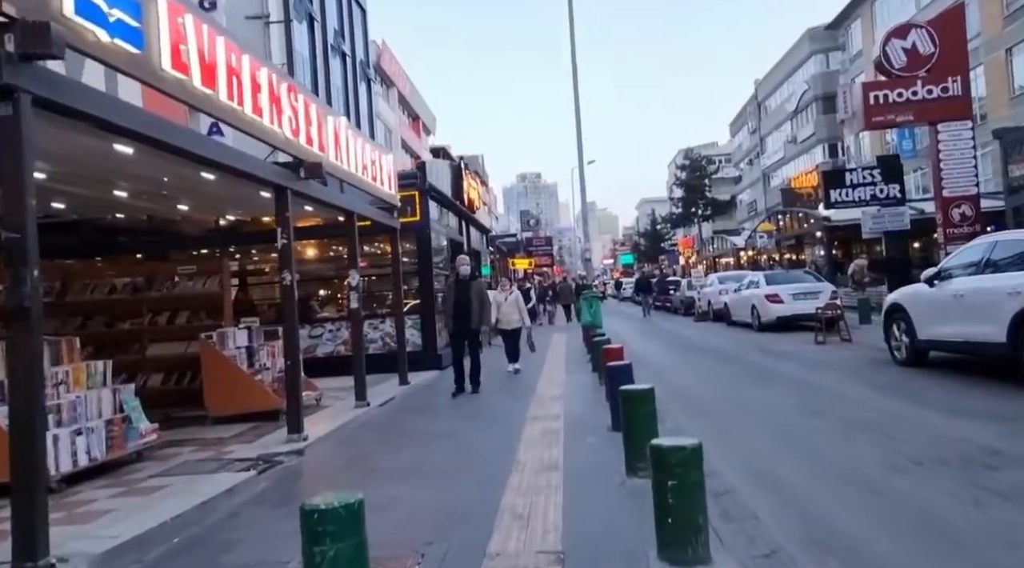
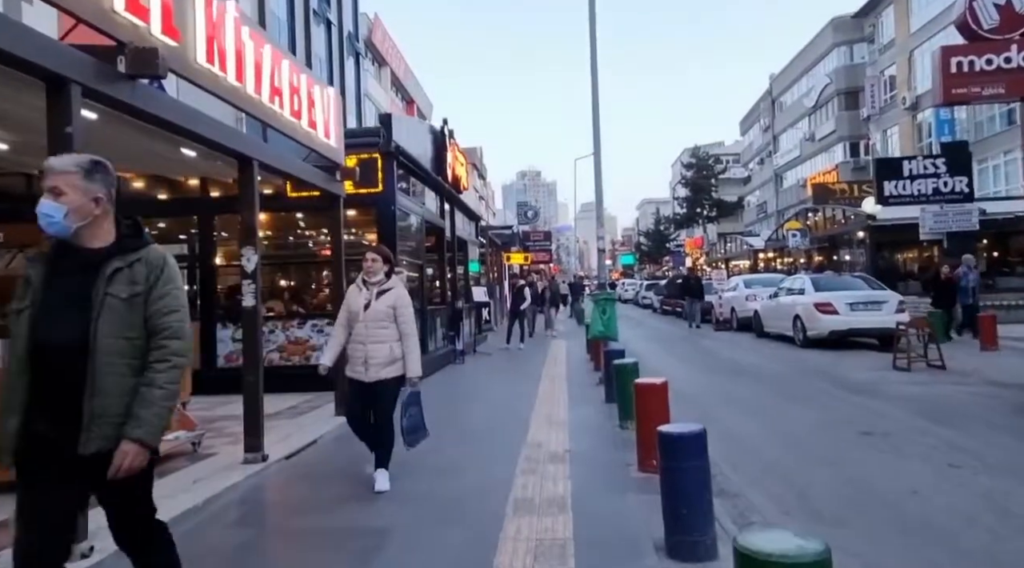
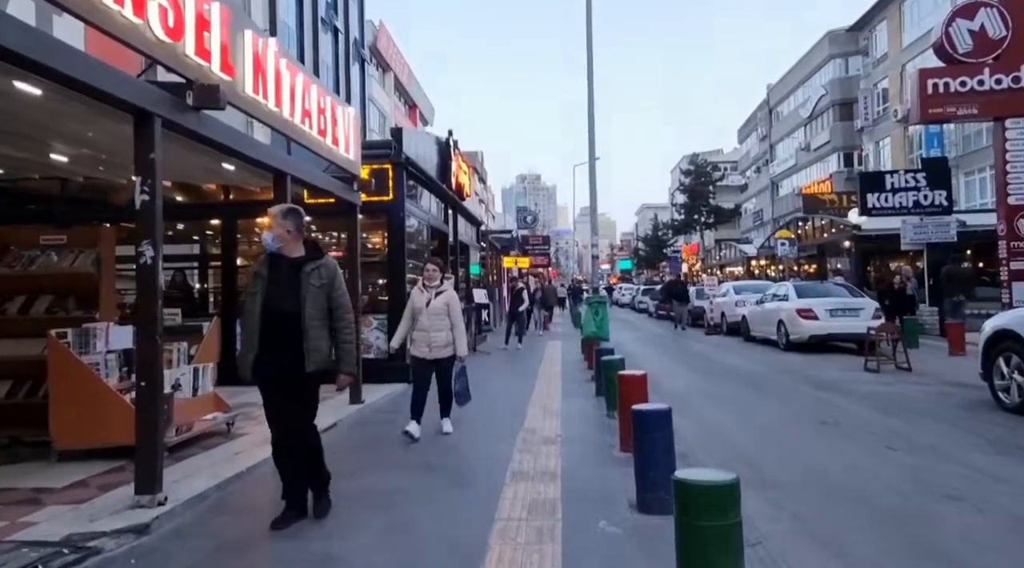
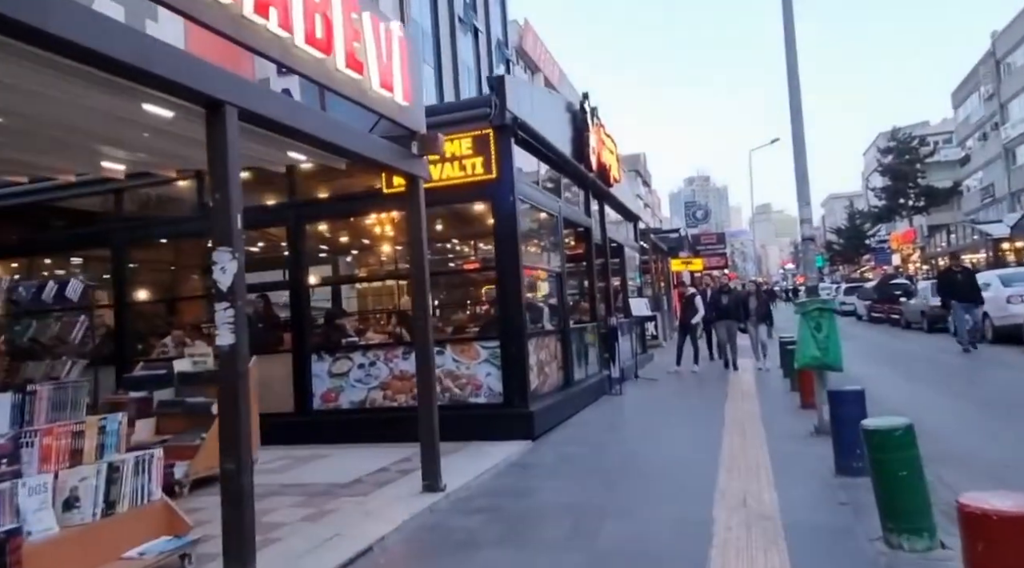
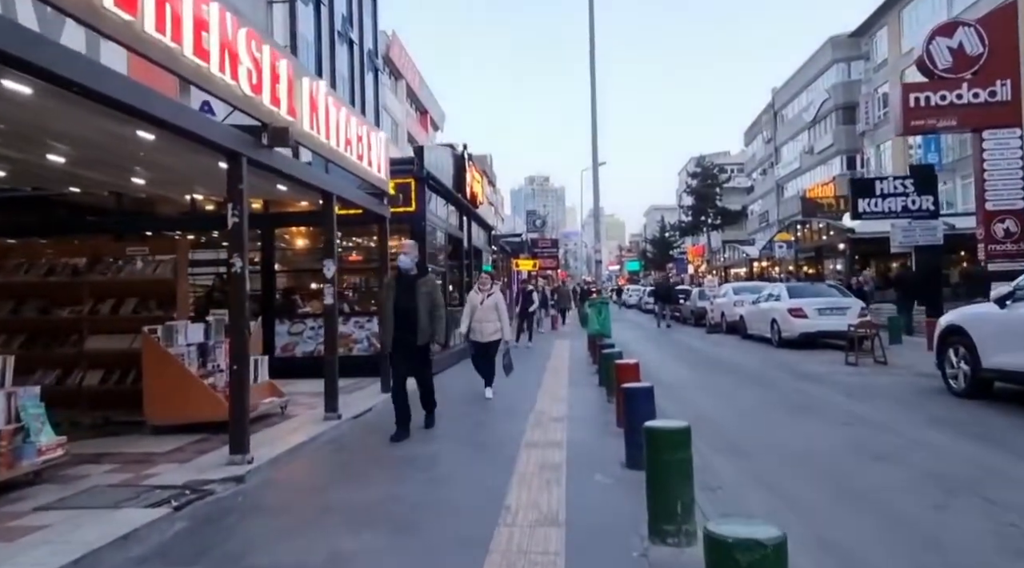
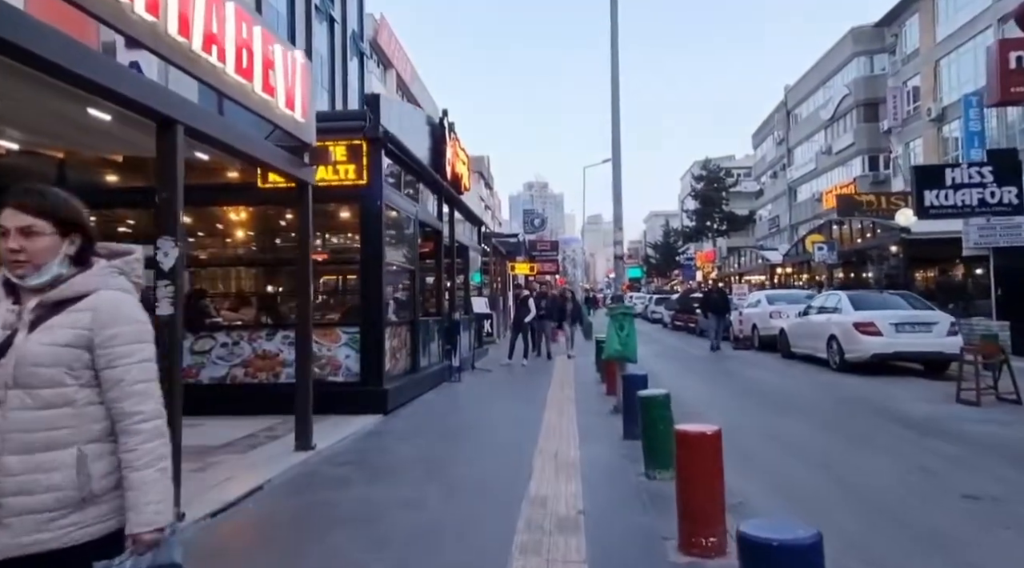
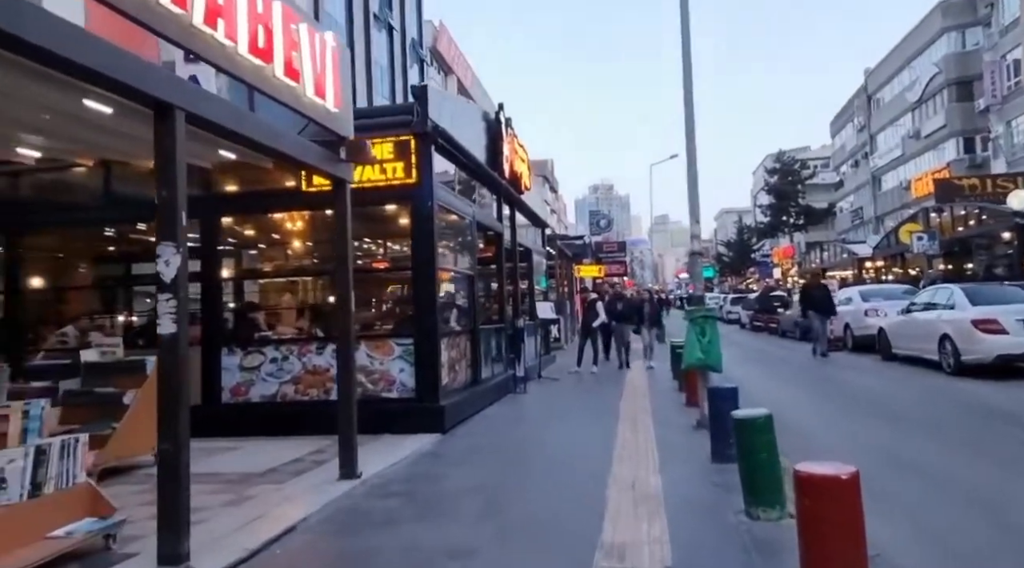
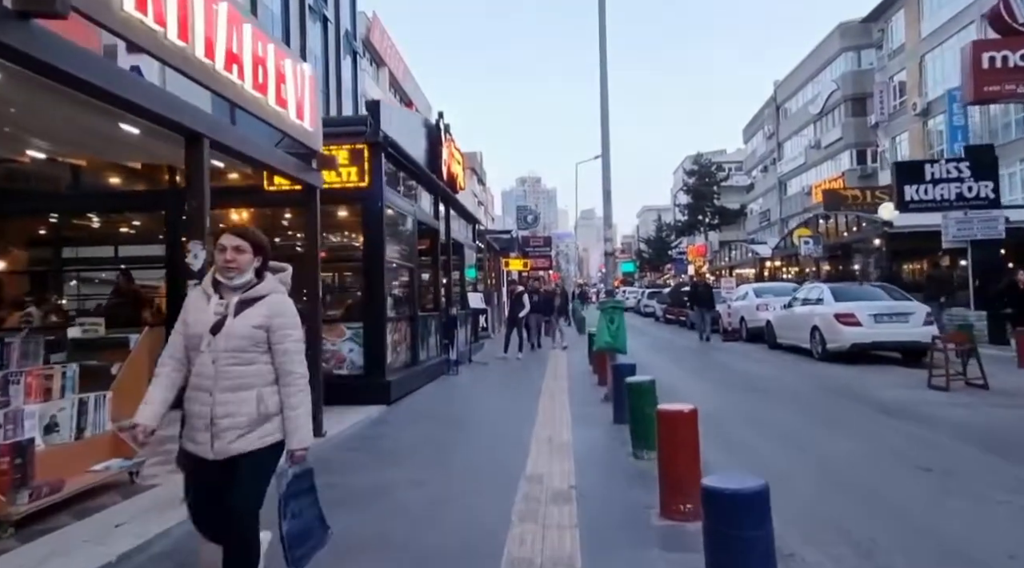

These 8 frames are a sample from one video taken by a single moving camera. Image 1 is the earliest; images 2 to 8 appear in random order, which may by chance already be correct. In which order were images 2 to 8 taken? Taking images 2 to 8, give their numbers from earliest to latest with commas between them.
5, 3, 2, 8, 6, 7, 4
